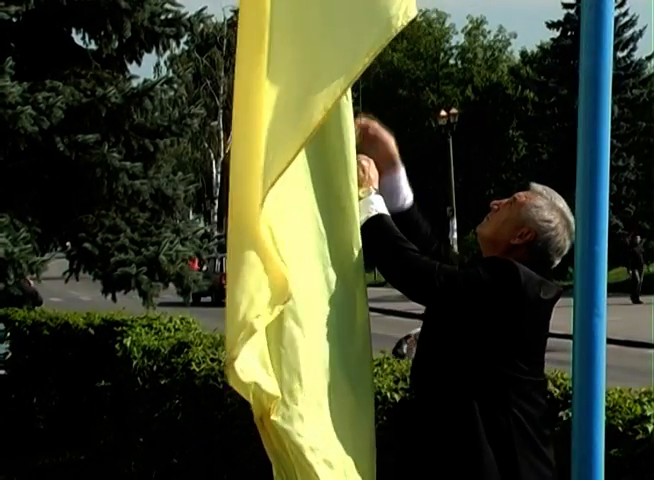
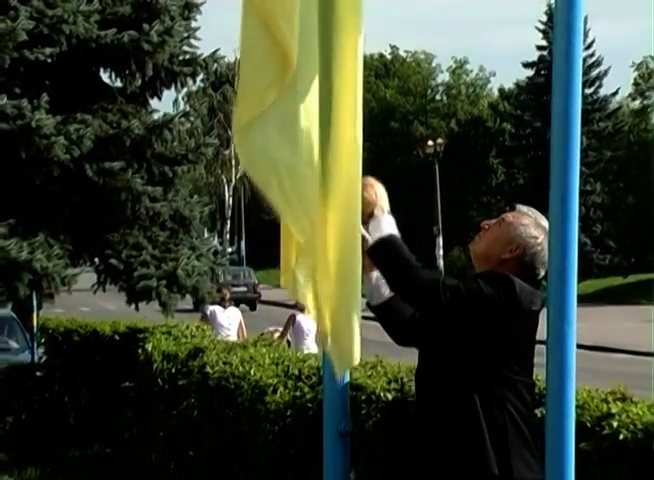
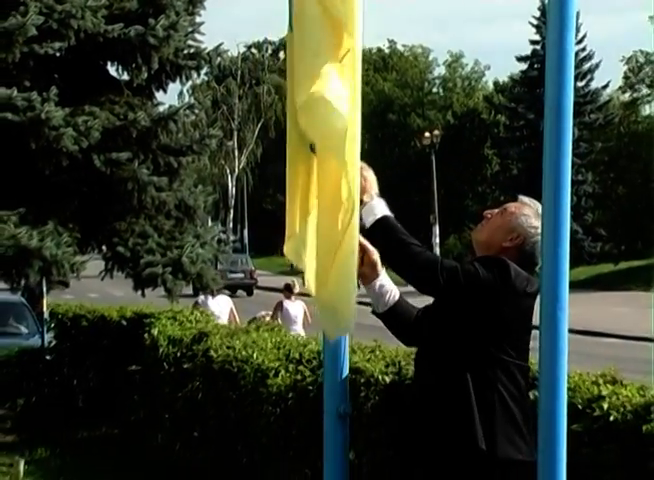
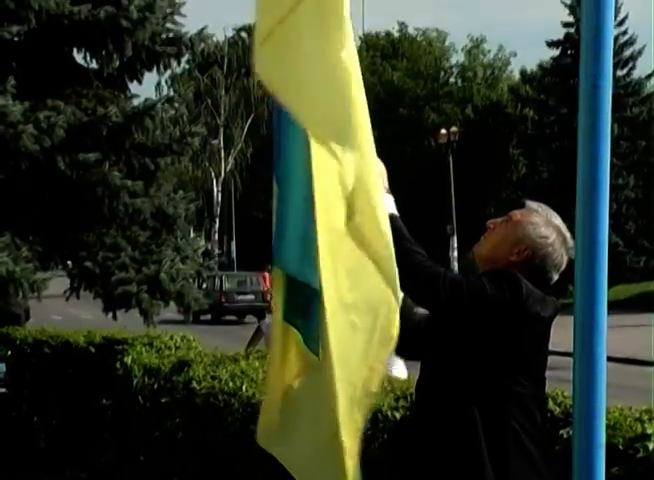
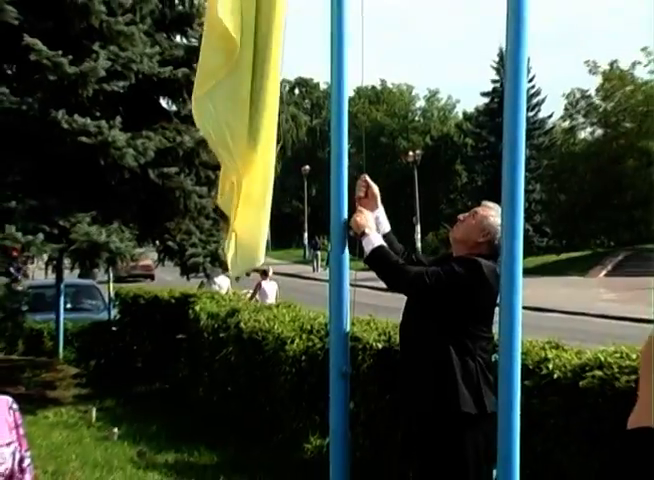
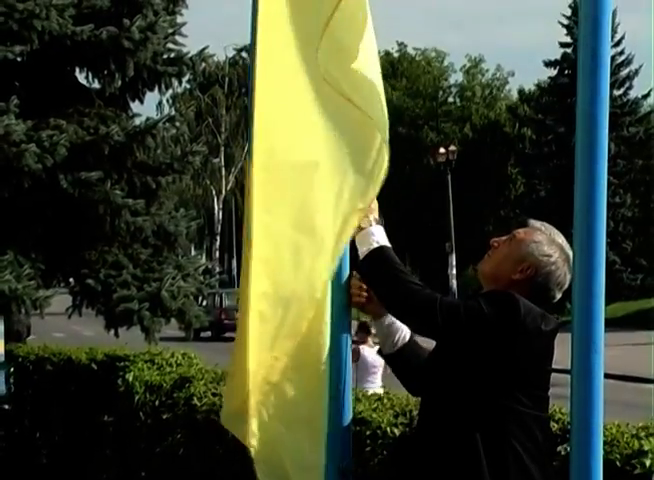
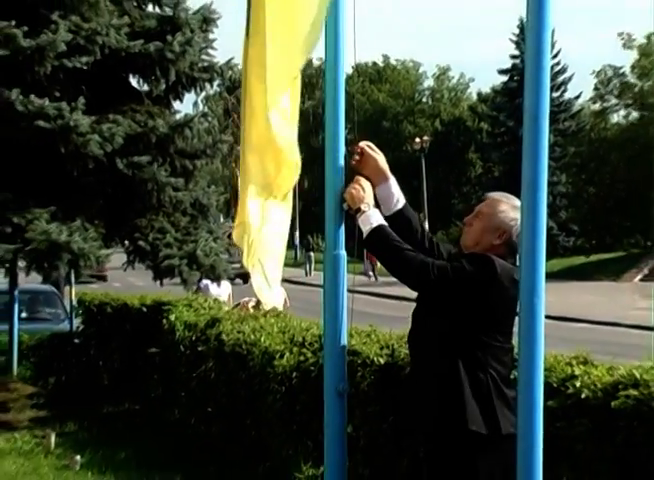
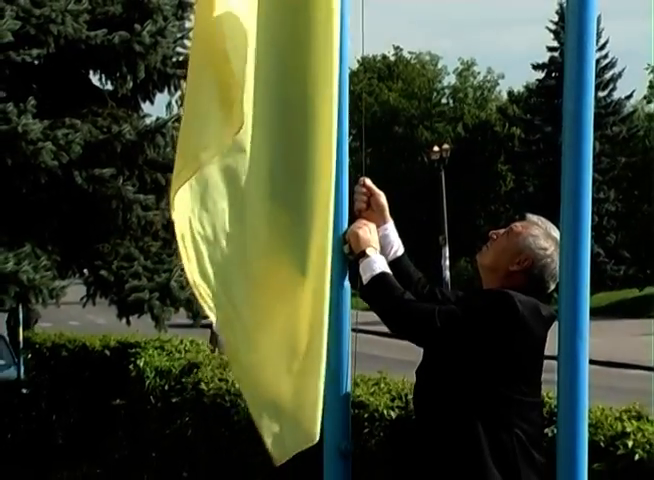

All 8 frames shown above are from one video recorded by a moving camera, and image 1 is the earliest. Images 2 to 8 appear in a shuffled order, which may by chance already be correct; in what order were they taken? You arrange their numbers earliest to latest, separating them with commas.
4, 6, 8, 2, 3, 7, 5
